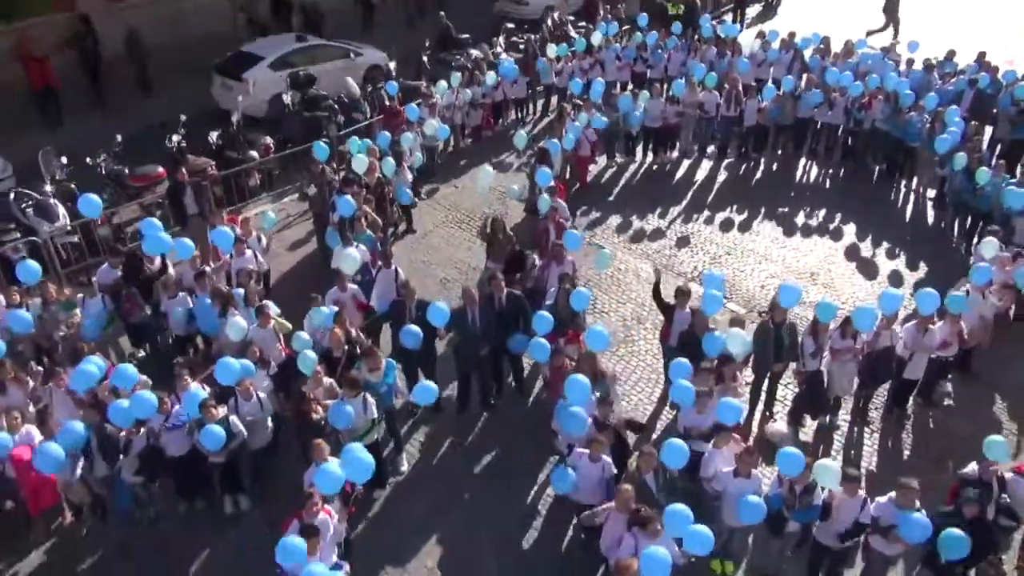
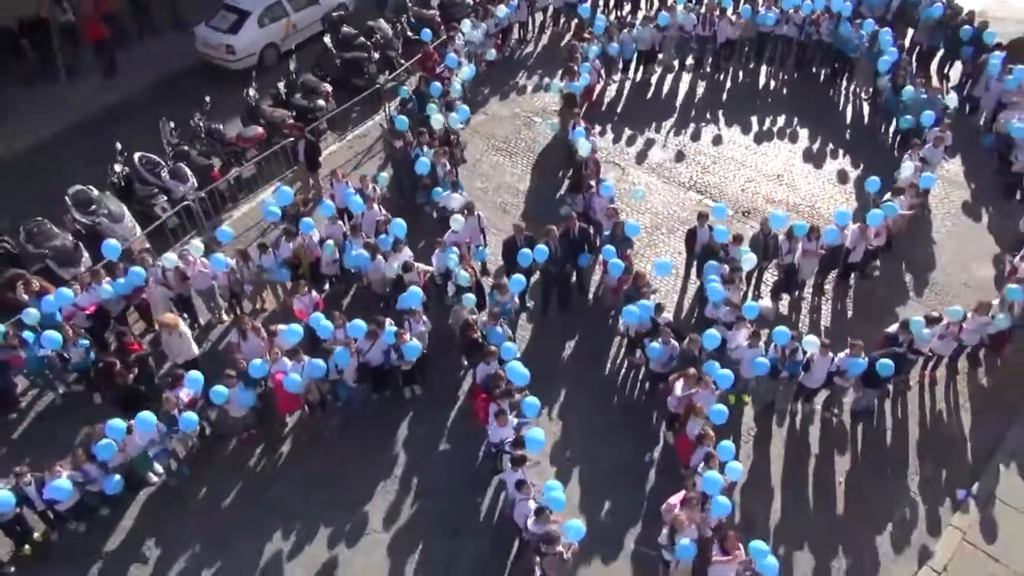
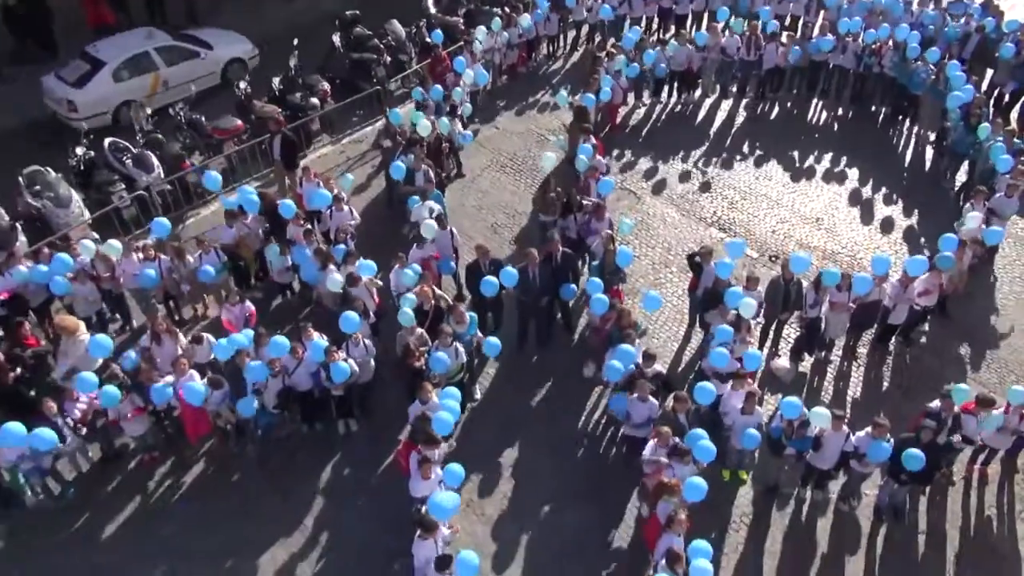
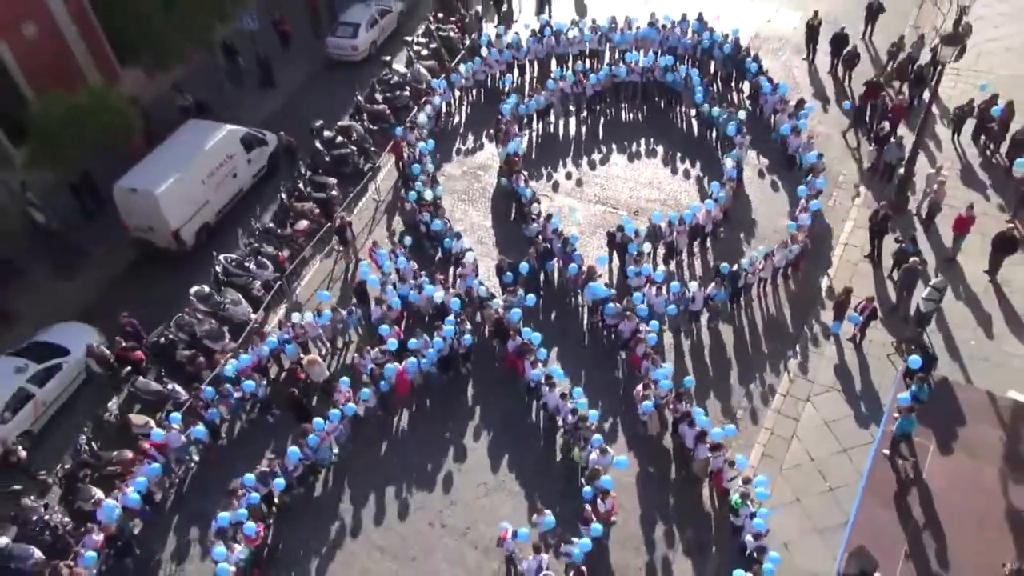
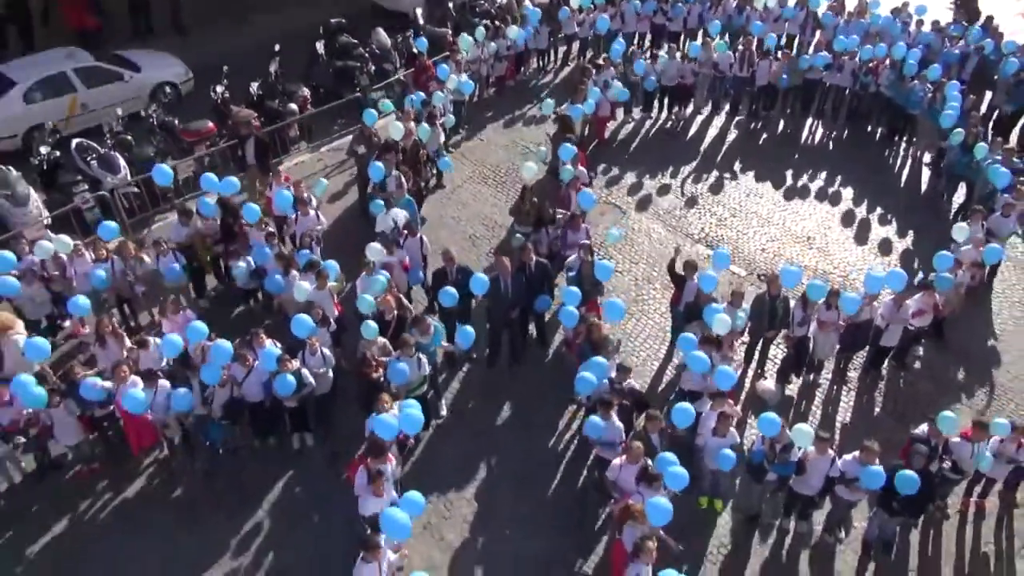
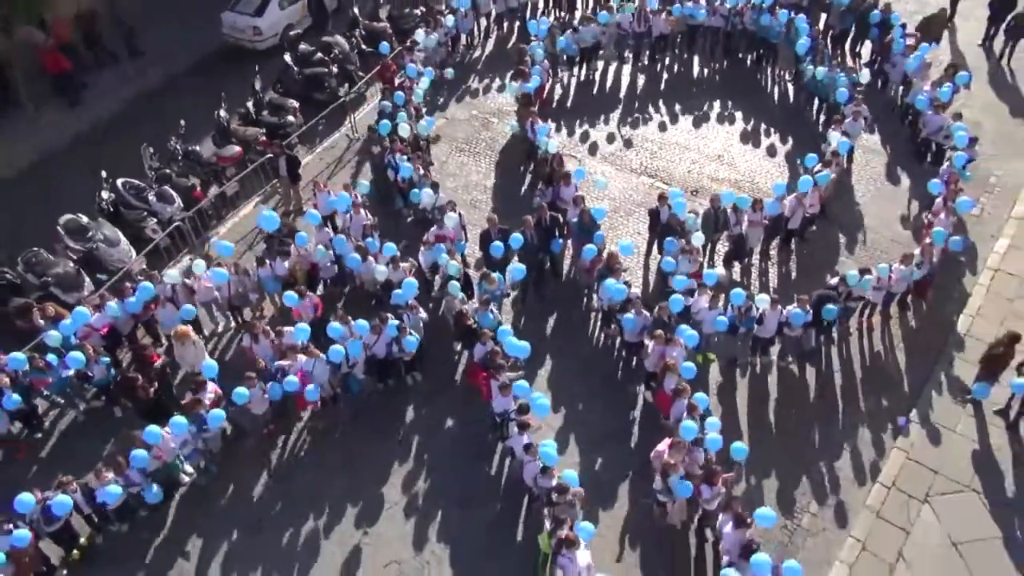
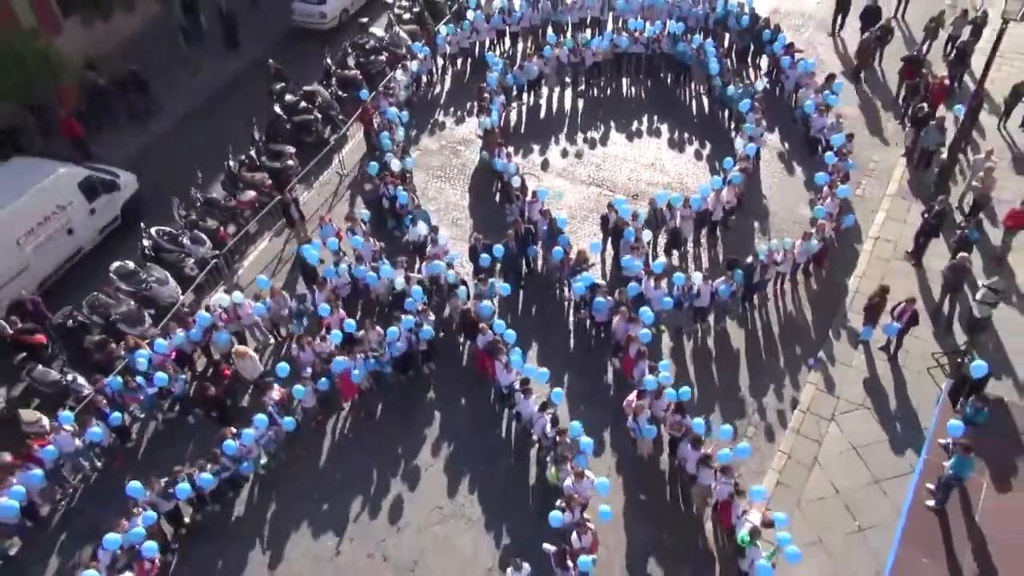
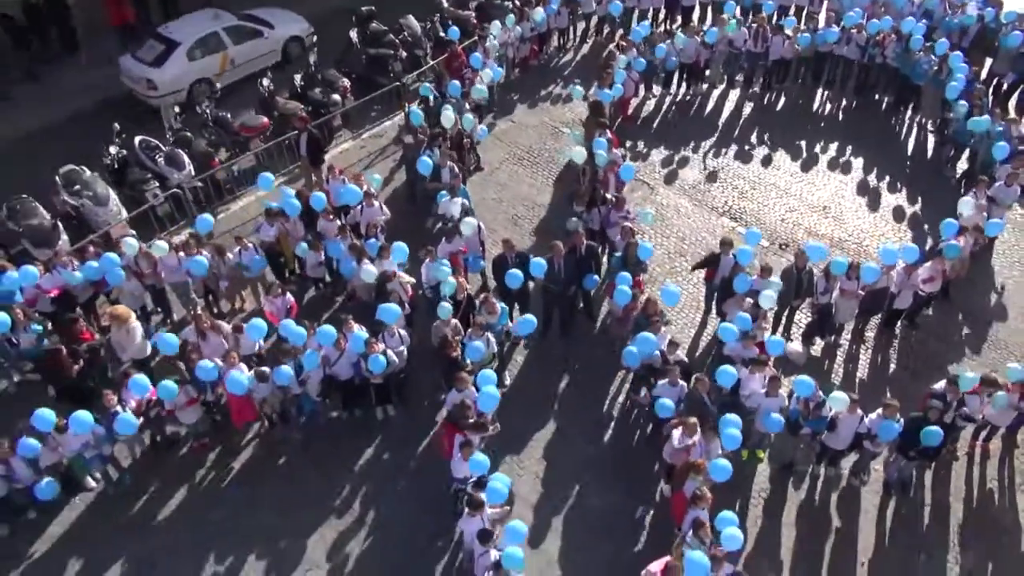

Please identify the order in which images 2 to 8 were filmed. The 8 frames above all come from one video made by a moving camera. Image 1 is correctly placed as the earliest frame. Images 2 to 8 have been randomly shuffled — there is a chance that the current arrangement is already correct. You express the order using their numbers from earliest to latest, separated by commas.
5, 3, 8, 2, 6, 7, 4
